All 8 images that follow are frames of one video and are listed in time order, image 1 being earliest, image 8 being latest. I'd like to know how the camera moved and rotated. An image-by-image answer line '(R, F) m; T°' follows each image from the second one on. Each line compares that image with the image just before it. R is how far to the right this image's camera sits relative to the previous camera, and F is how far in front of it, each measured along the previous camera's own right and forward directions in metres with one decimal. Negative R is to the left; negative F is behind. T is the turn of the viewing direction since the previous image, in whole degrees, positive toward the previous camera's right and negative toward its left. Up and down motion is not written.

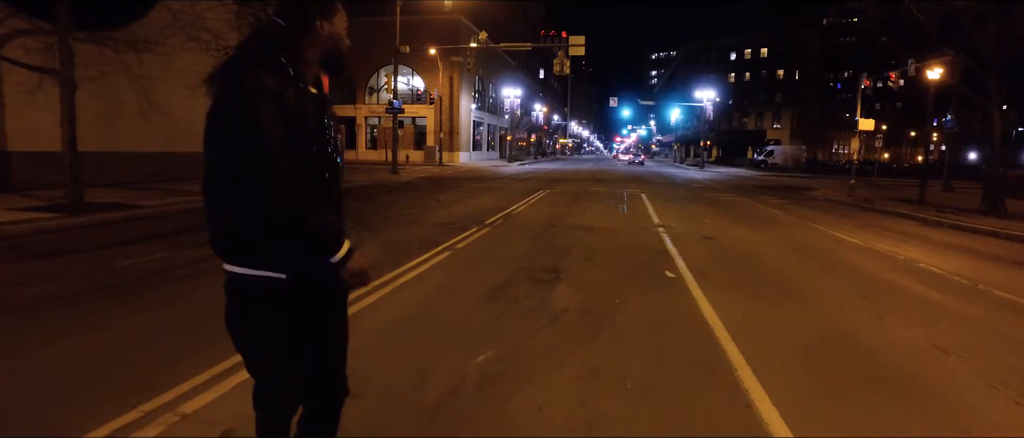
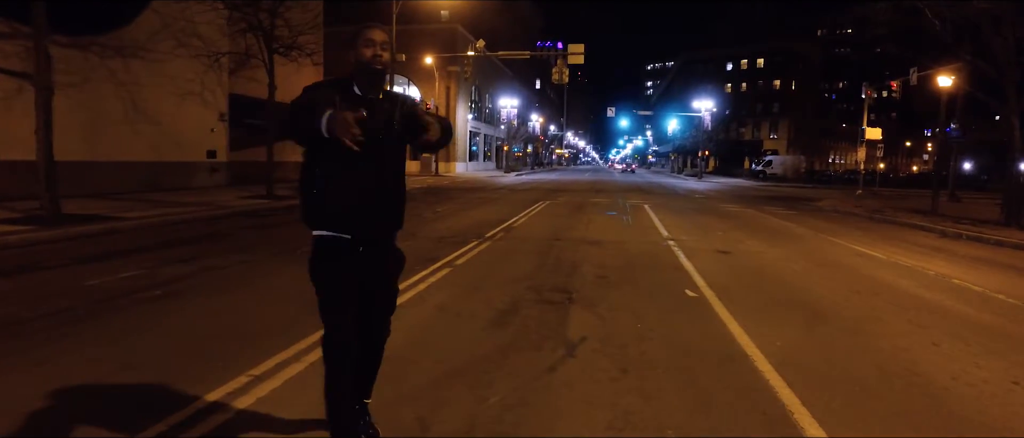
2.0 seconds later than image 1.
(-0.1, +0.8) m; 0°
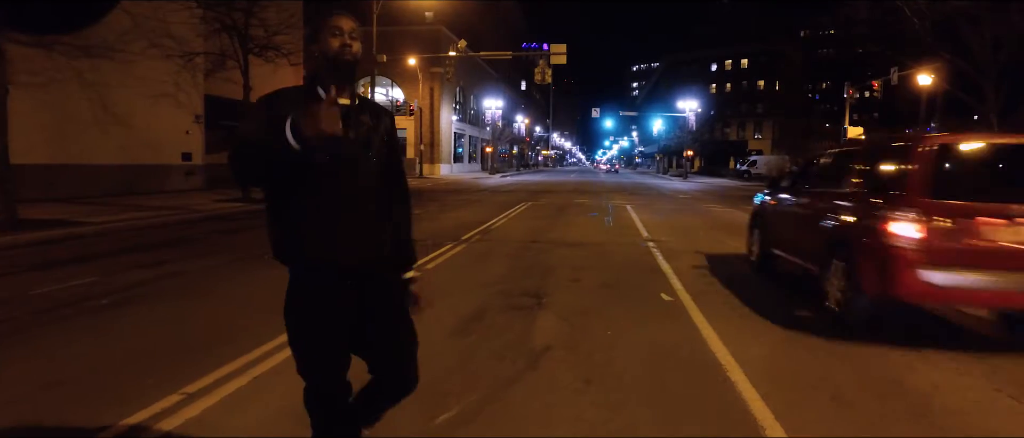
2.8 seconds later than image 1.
(+0.2, +0.3) m; +1°
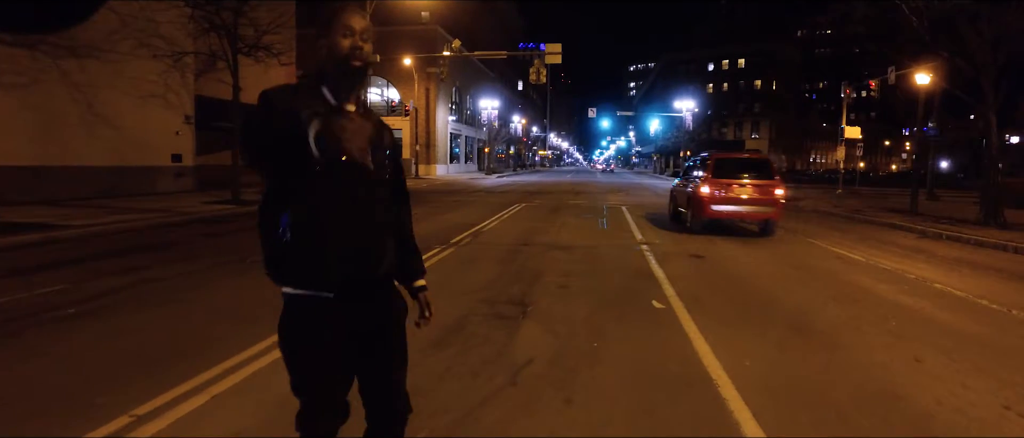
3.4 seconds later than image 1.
(+0.1, +0.3) m; 0°
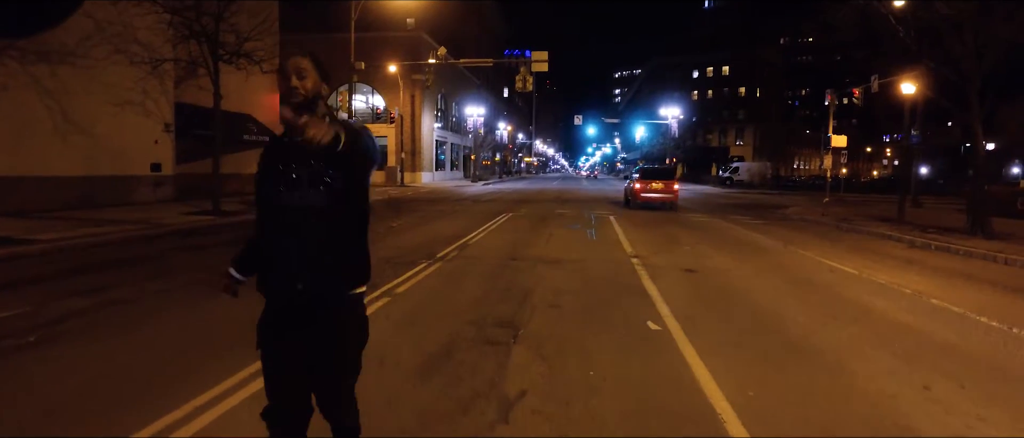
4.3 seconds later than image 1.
(0.0, +0.3) m; +1°
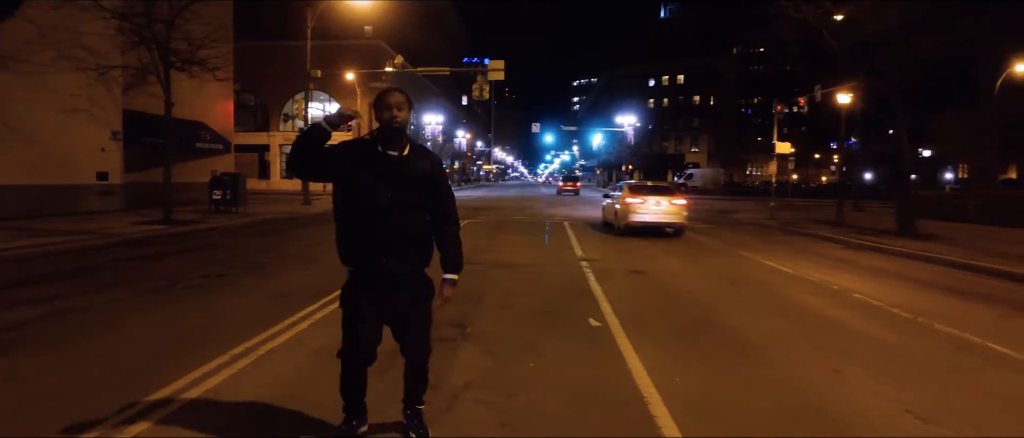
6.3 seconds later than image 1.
(+0.1, -0.4) m; +3°
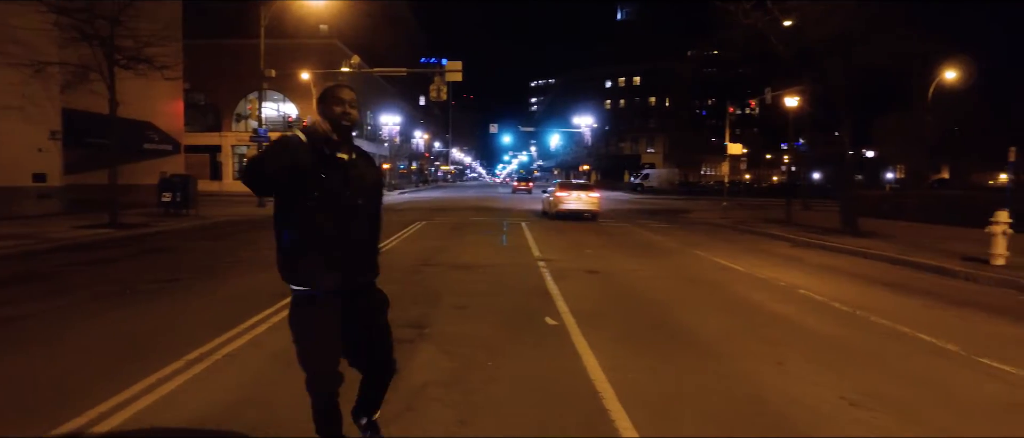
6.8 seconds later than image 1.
(0.0, -0.1) m; +3°
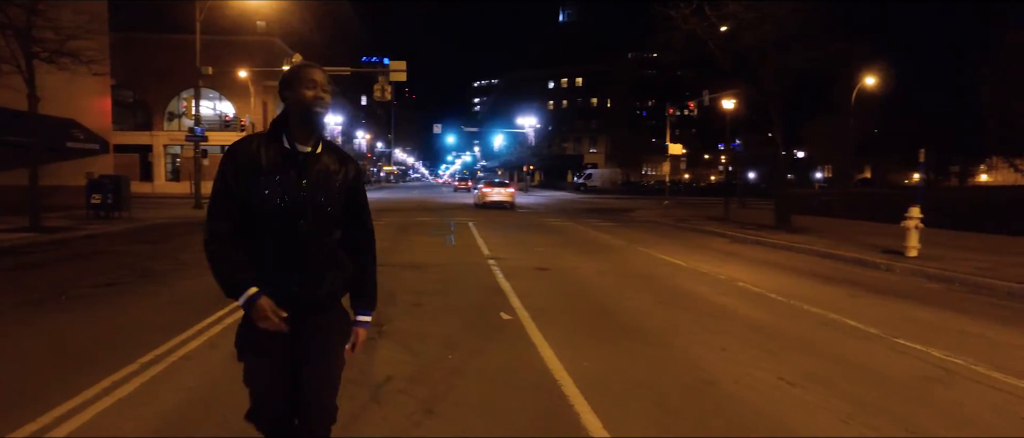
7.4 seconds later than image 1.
(-0.1, -0.3) m; +5°
